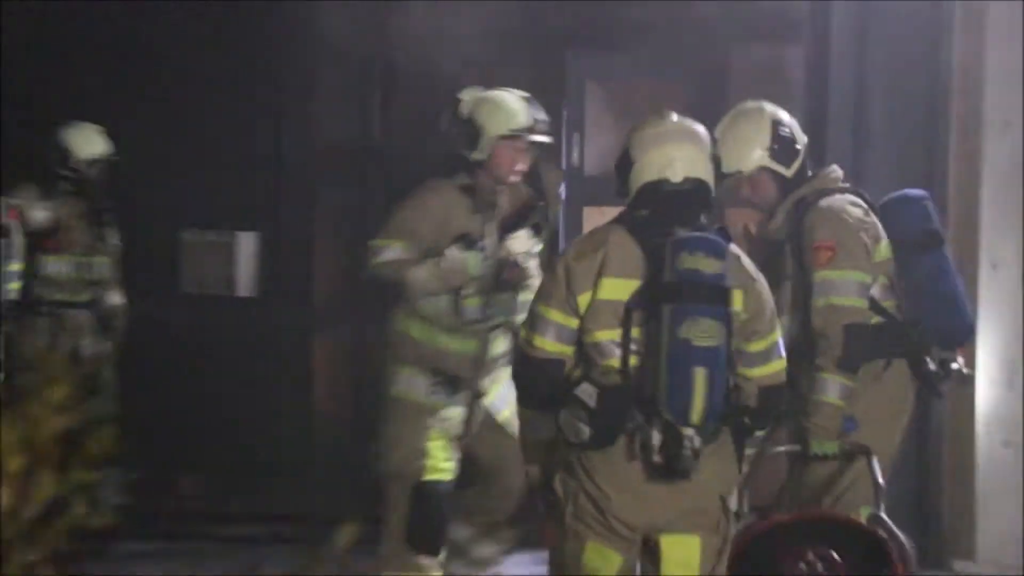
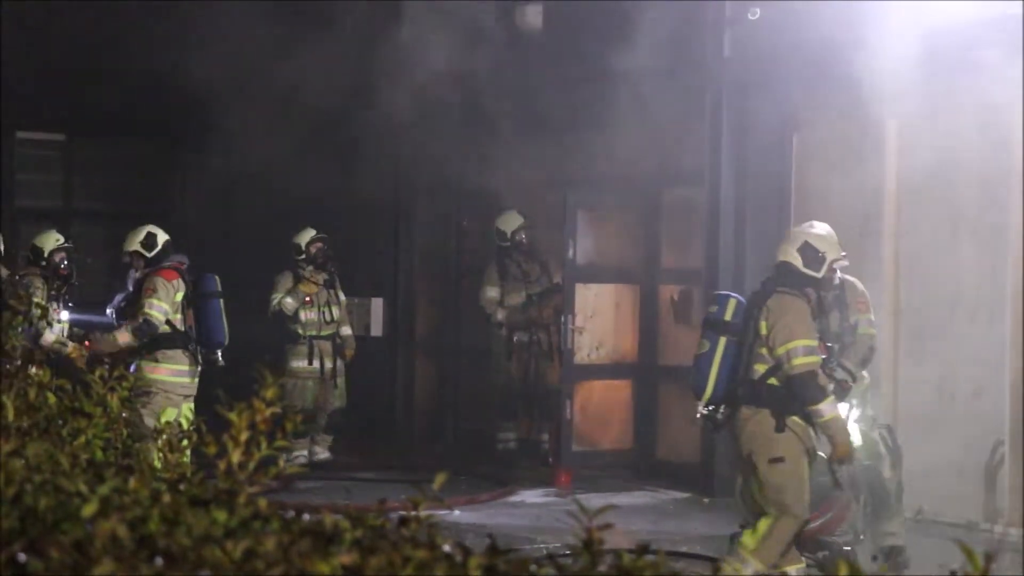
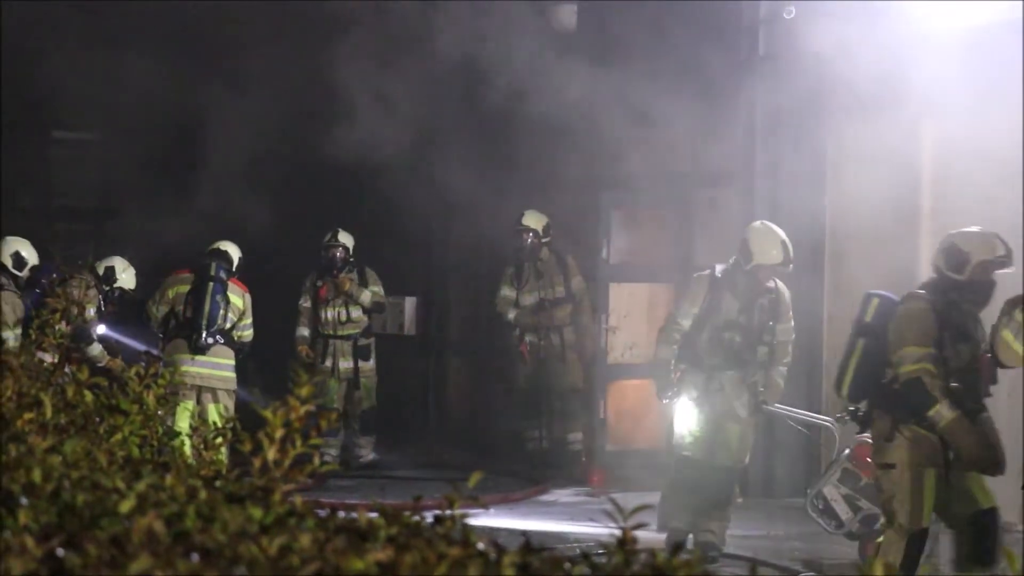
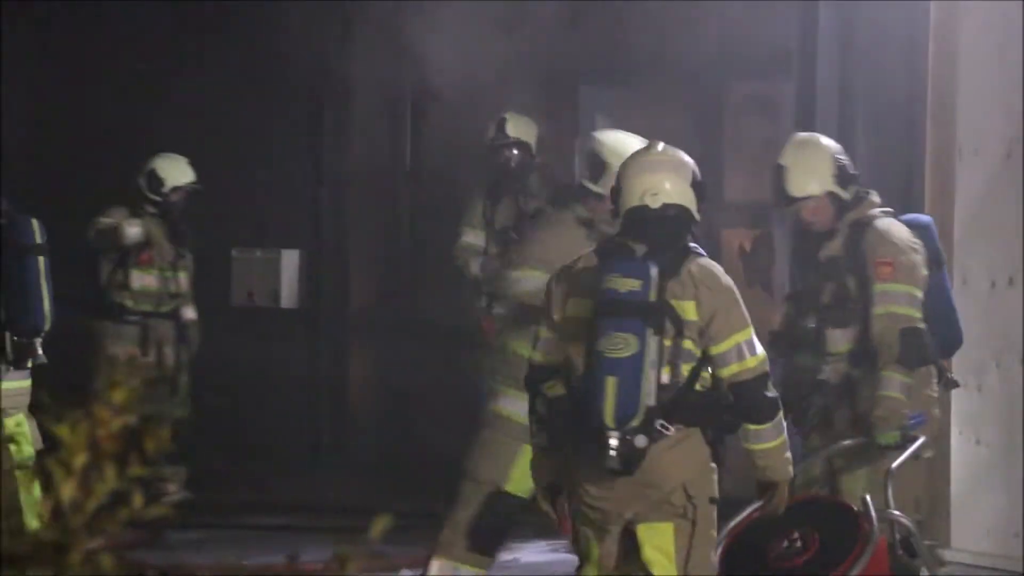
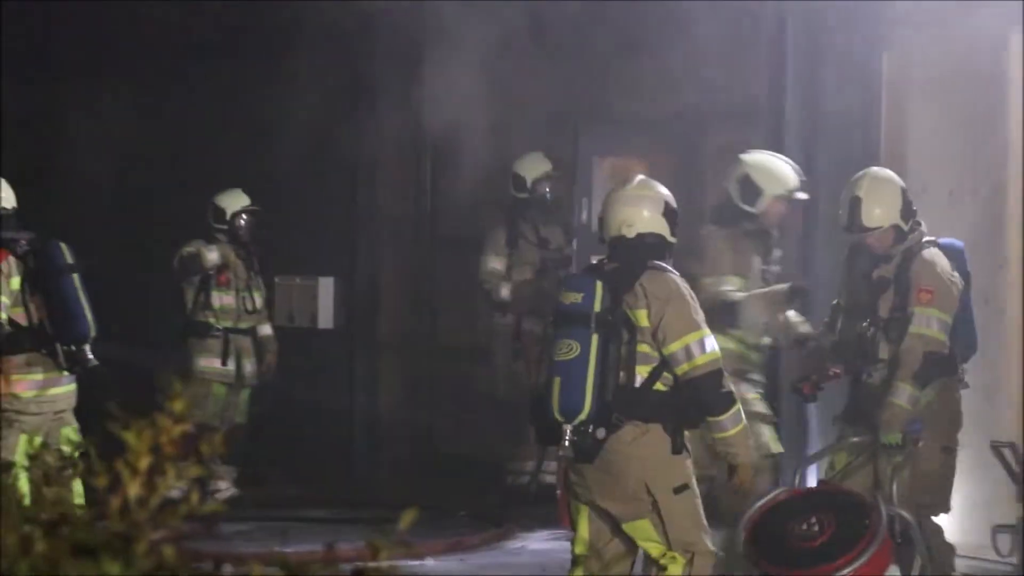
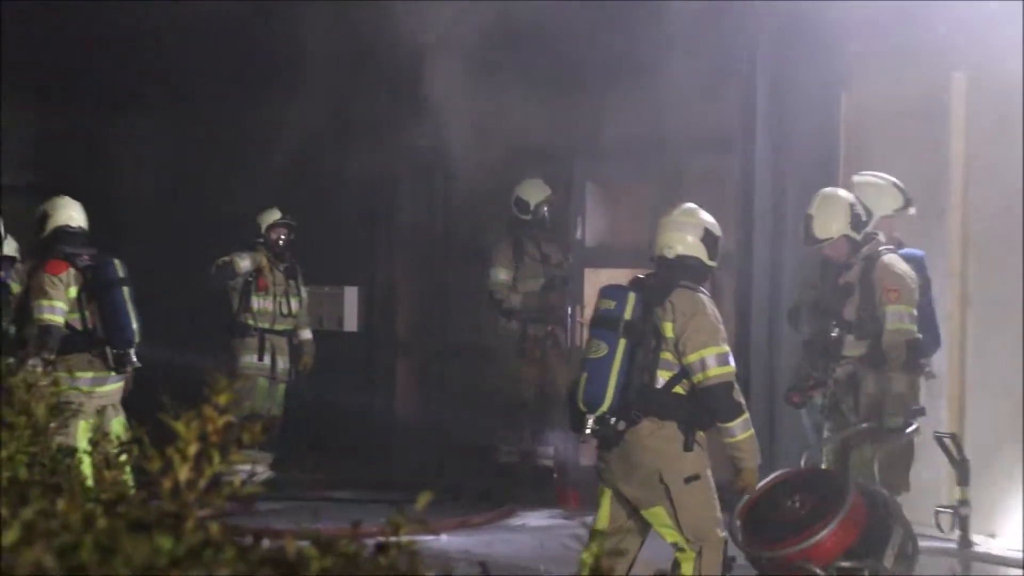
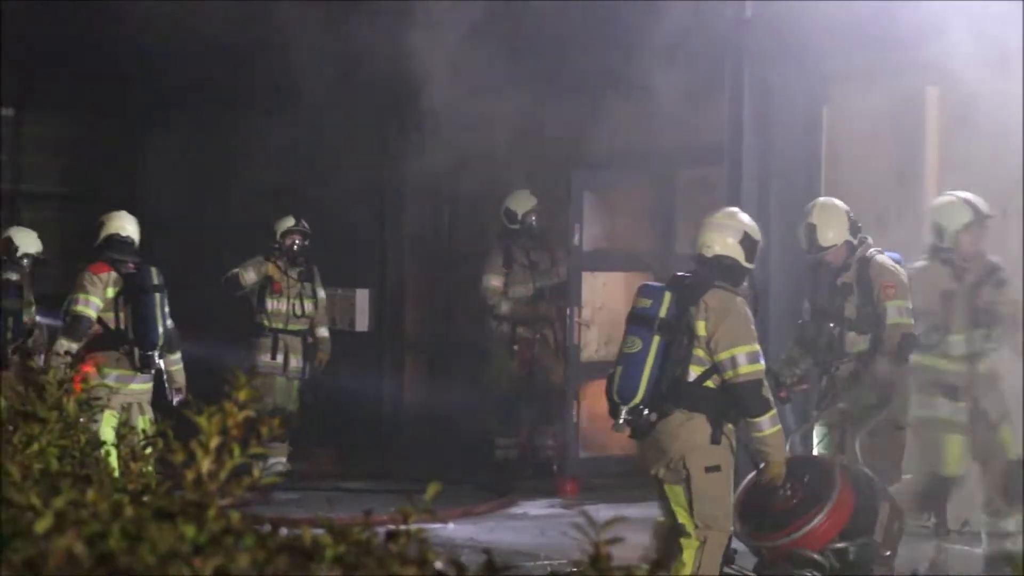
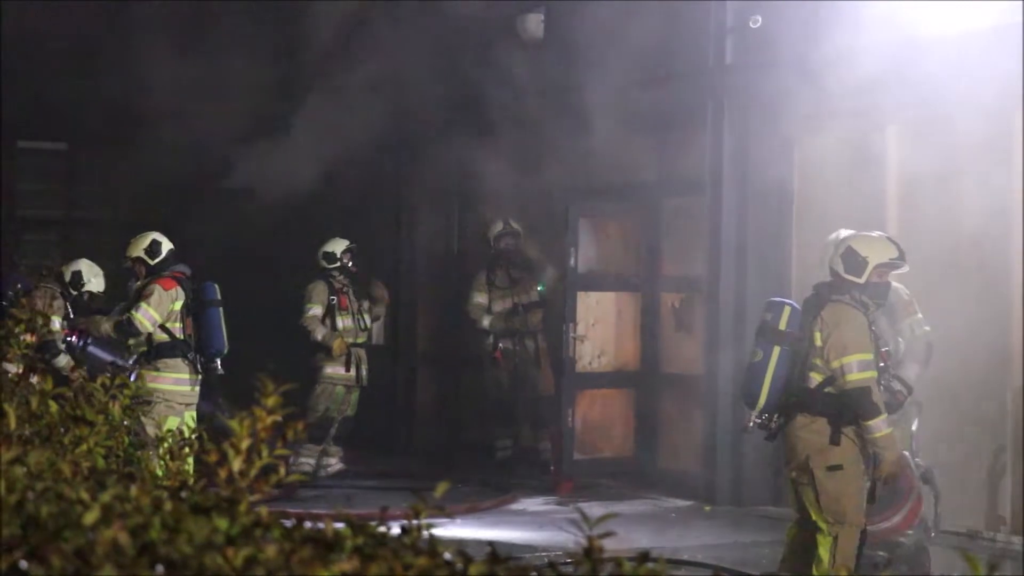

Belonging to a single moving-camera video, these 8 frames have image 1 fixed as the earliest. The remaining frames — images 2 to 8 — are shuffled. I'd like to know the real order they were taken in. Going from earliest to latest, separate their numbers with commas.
4, 5, 6, 7, 2, 8, 3
